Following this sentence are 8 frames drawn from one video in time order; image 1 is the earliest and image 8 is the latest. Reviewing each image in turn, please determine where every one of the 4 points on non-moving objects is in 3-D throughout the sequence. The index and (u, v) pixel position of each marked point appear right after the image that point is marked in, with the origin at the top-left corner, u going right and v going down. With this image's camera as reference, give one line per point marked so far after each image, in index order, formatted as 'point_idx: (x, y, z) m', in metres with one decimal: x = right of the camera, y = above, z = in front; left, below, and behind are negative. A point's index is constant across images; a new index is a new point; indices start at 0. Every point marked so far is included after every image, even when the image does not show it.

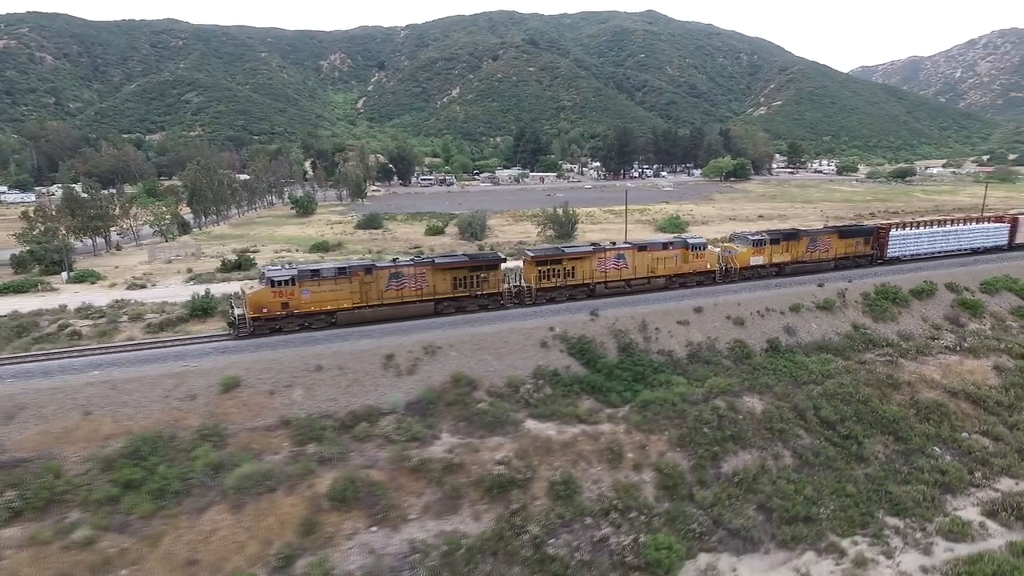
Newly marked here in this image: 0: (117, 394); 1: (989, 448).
0: (-9.5, -2.5, +14.9) m
1: (+13.3, -4.4, +17.1) m
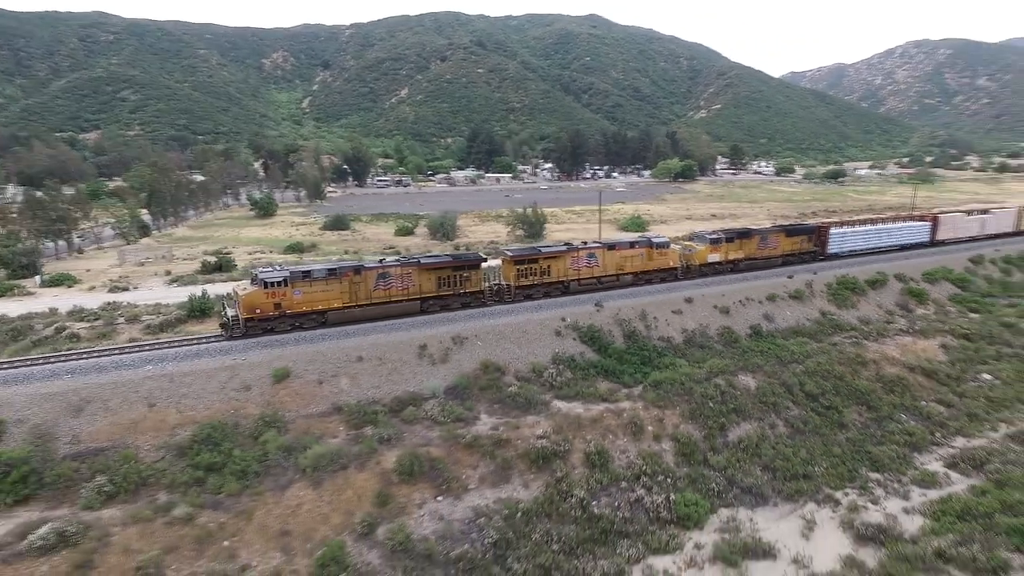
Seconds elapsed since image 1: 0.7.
0: (-8.5, -2.4, +15.7) m
1: (+14.0, -4.0, +19.9) m
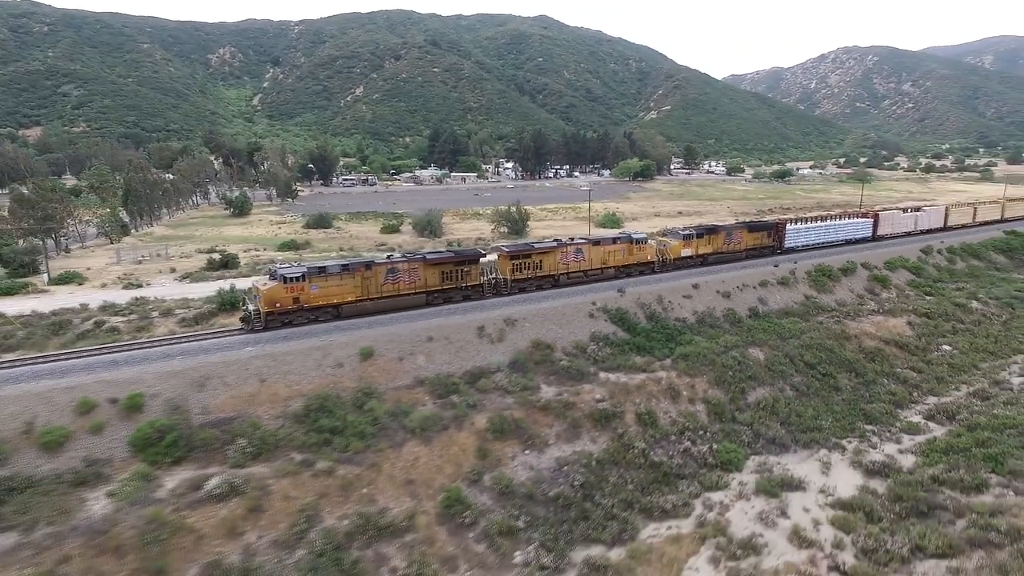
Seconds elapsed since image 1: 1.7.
0: (-6.6, -2.1, +17.5) m
1: (+15.5, -3.4, +23.6) m
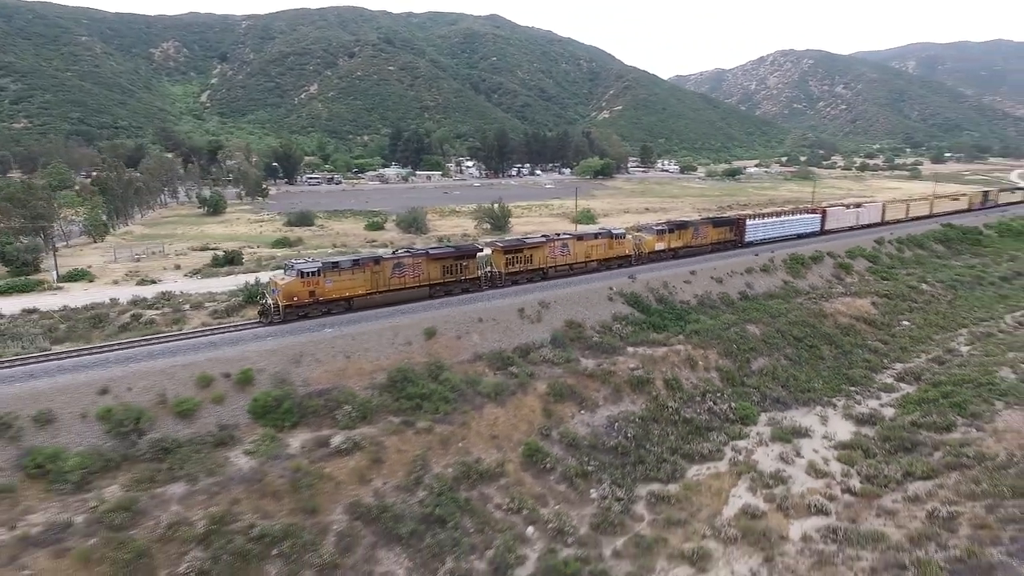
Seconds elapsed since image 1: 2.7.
0: (-4.9, -1.7, +19.7) m
1: (+16.6, -2.6, +27.5) m
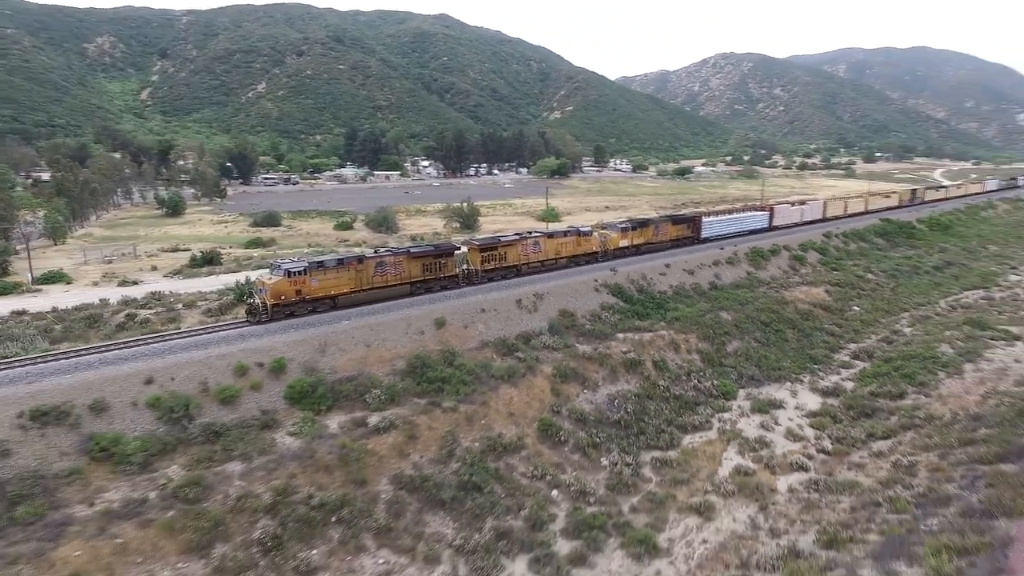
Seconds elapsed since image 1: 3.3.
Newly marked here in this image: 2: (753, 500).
0: (-4.7, -1.5, +21.0) m
1: (+16.2, -2.0, +30.5) m
2: (+6.4, -5.6, +16.5) m
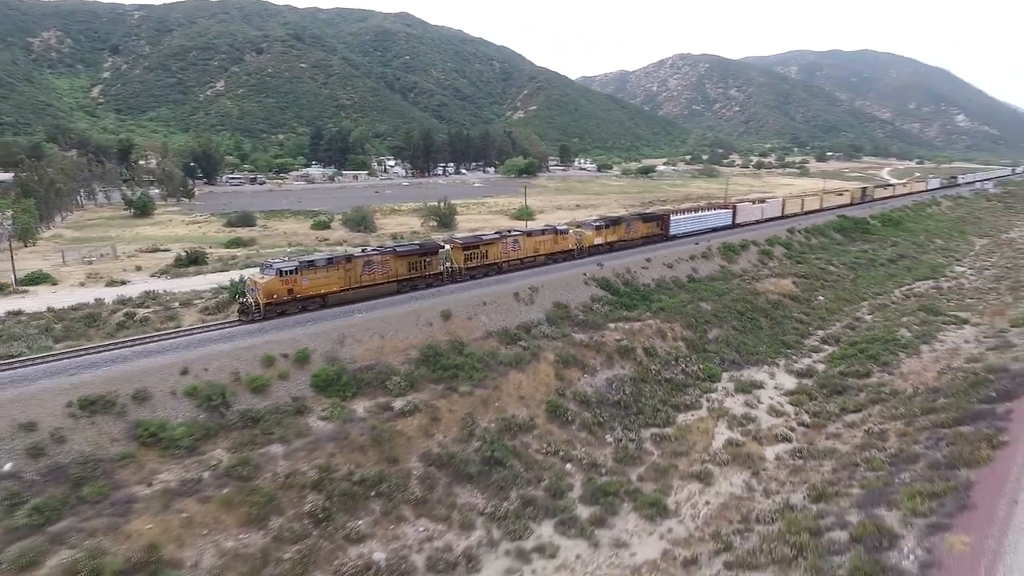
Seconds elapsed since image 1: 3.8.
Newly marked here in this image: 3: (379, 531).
0: (-4.5, -1.3, +22.2) m
1: (+15.8, -1.6, +32.9) m
2: (+6.9, -5.3, +18.3) m
3: (-3.1, -5.7, +14.6) m
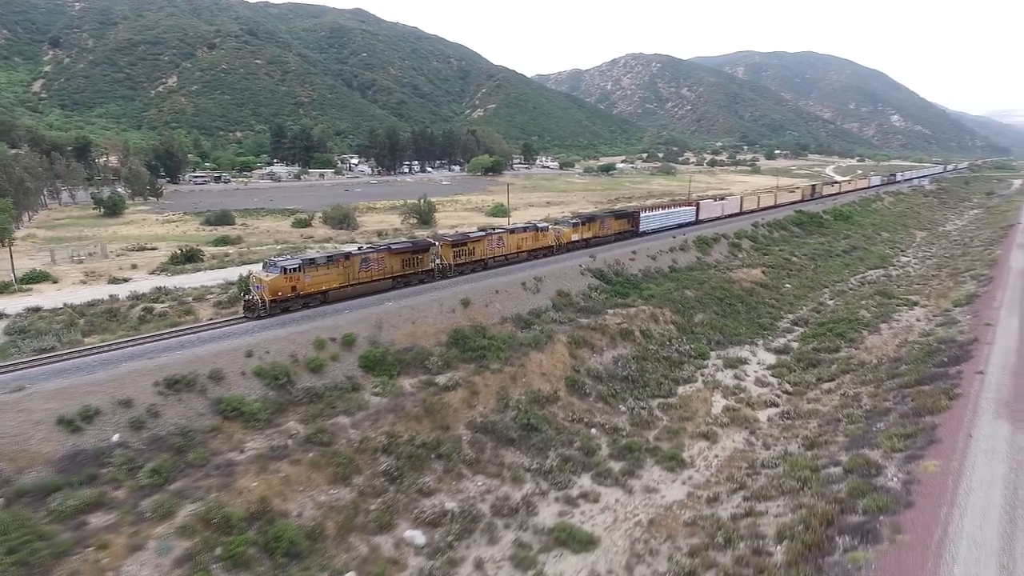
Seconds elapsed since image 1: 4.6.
0: (-3.8, -0.9, +24.2) m
1: (+15.7, -0.9, +36.3) m
2: (+7.9, -4.8, +21.2) m
3: (-1.8, -5.3, +16.7) m
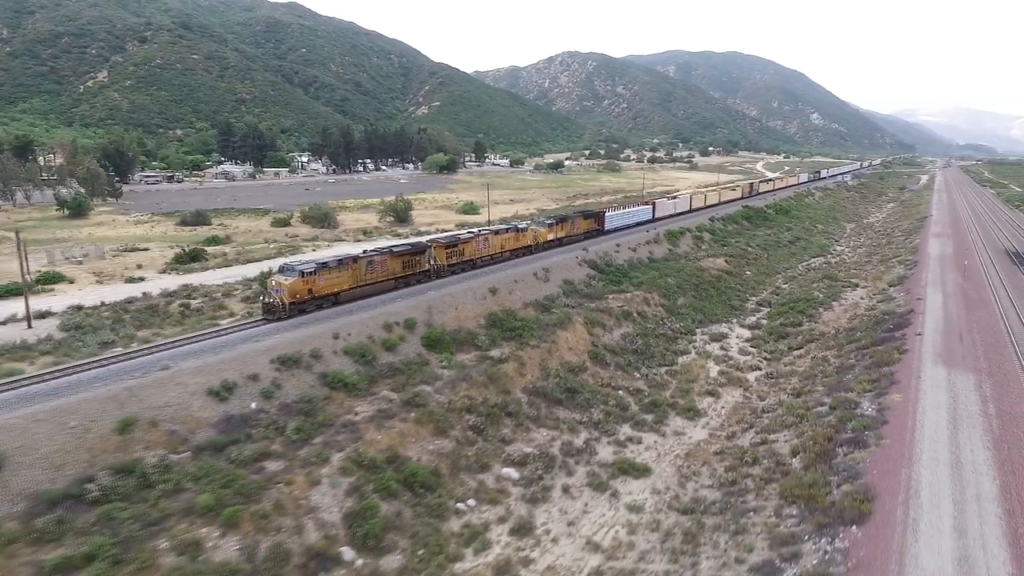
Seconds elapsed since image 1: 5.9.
0: (-2.6, -0.5, +27.7) m
1: (+15.6, 0.0, +41.7) m
2: (+9.5, -4.1, +25.9) m
3: (+0.2, -4.9, +20.5) m
